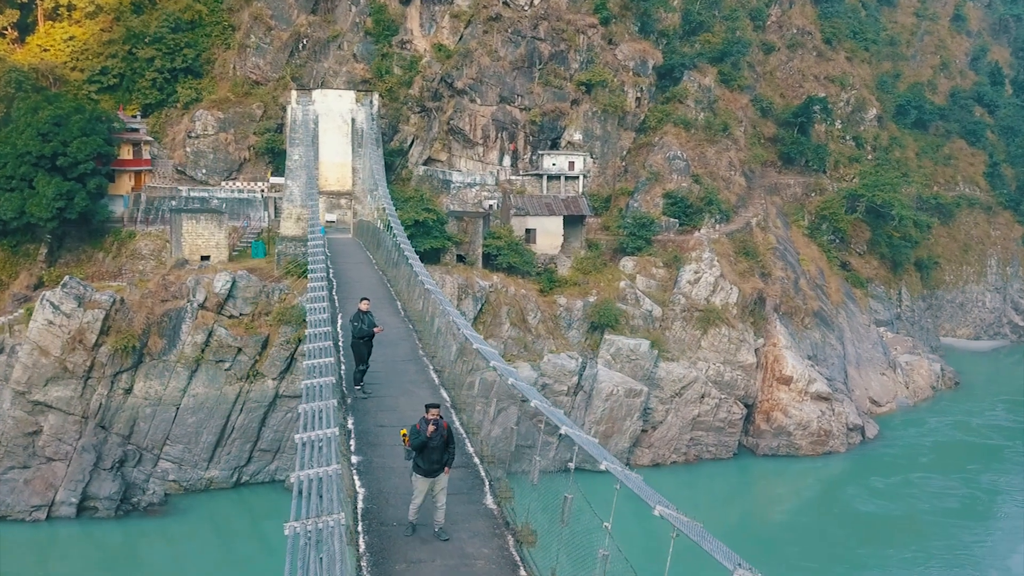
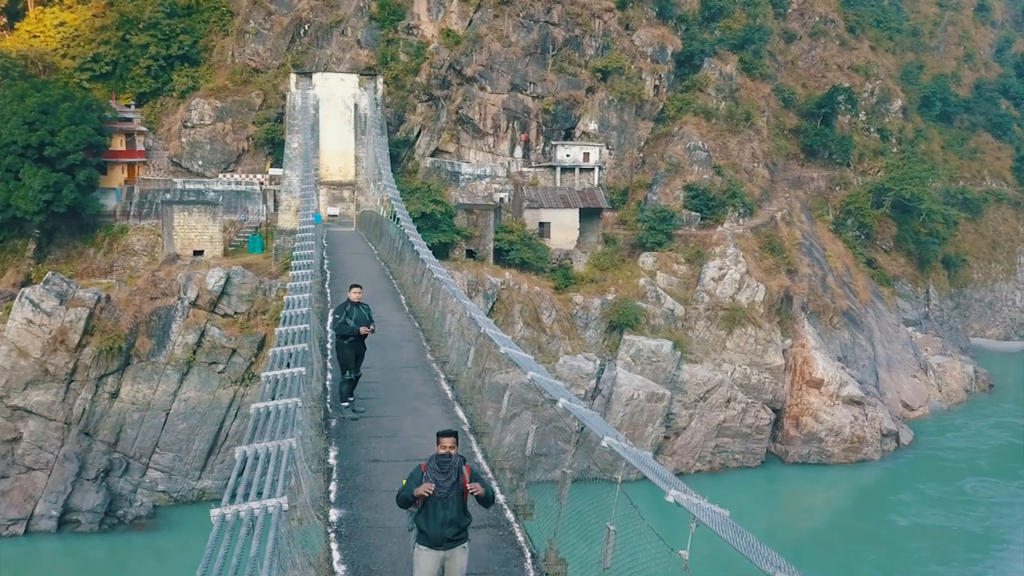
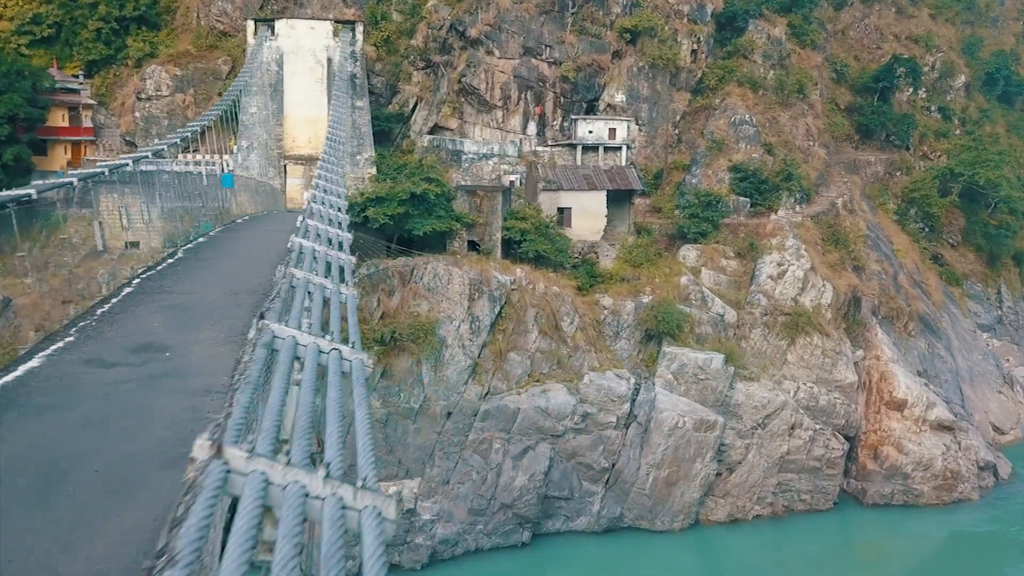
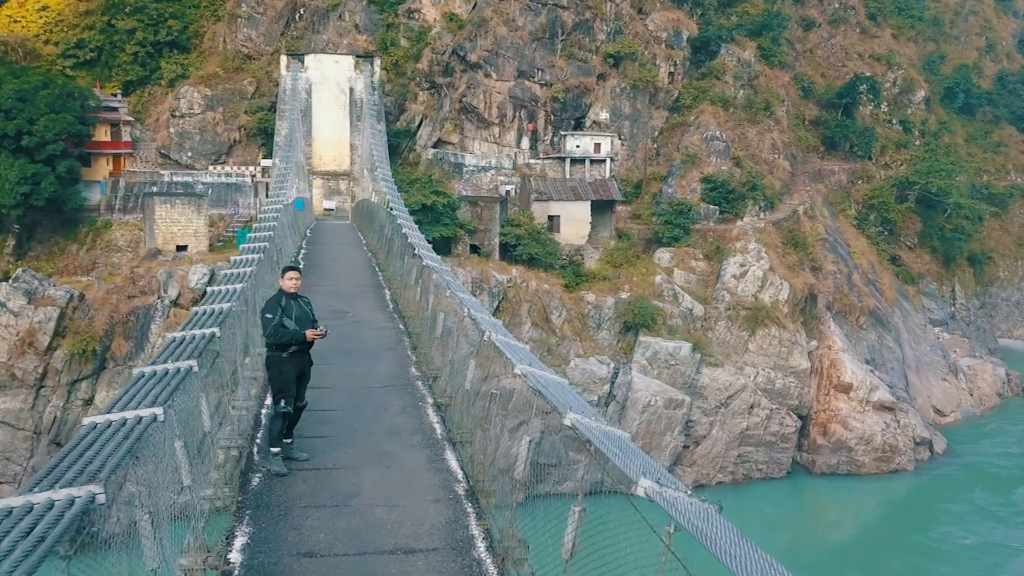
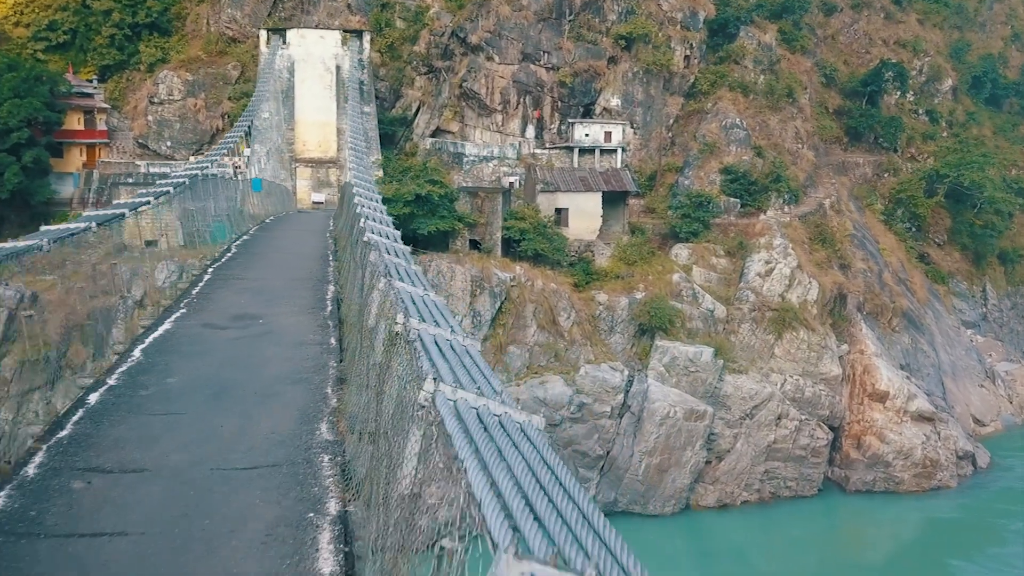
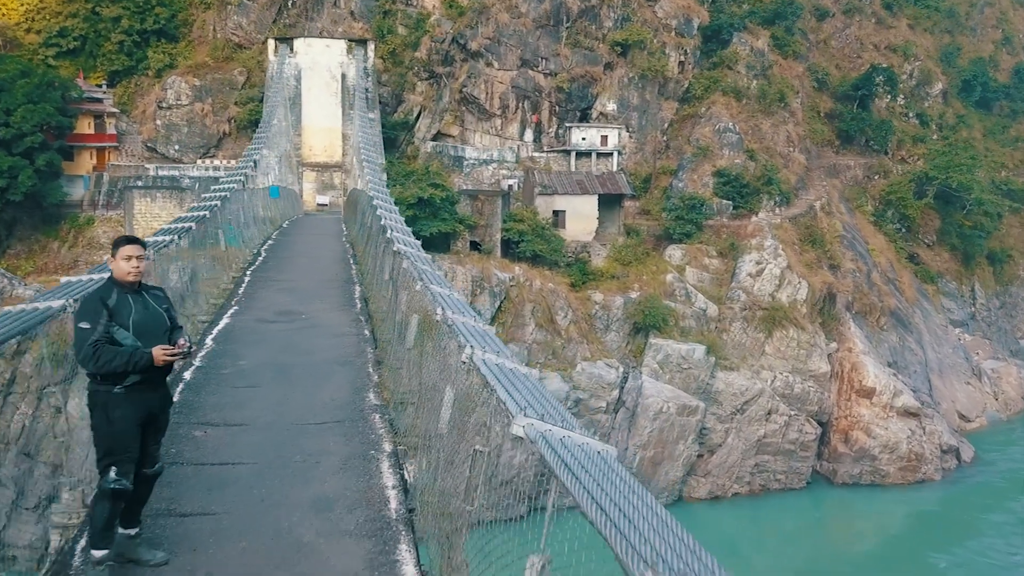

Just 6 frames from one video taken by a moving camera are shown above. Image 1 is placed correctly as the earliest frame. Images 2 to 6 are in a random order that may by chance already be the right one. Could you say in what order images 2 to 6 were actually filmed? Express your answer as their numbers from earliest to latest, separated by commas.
2, 4, 6, 5, 3
